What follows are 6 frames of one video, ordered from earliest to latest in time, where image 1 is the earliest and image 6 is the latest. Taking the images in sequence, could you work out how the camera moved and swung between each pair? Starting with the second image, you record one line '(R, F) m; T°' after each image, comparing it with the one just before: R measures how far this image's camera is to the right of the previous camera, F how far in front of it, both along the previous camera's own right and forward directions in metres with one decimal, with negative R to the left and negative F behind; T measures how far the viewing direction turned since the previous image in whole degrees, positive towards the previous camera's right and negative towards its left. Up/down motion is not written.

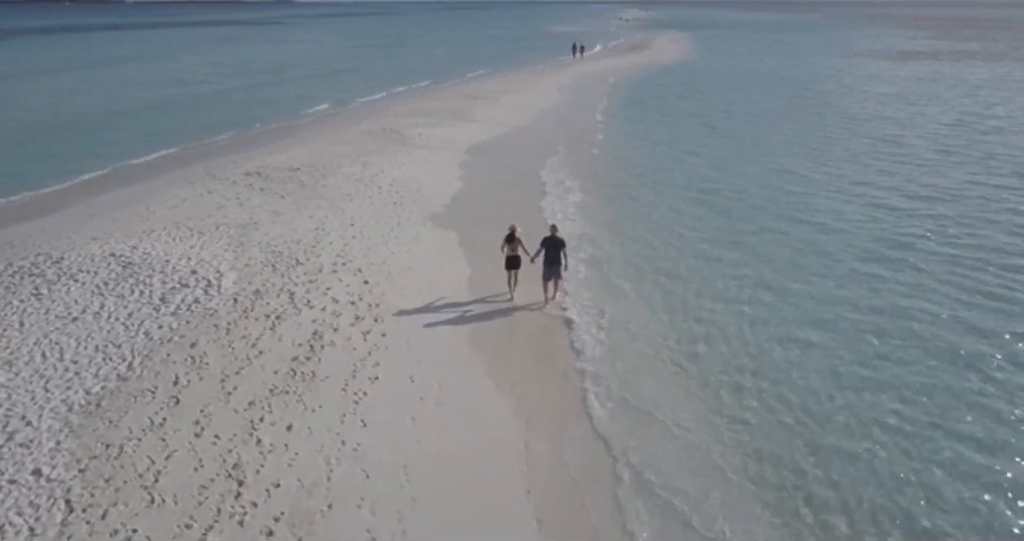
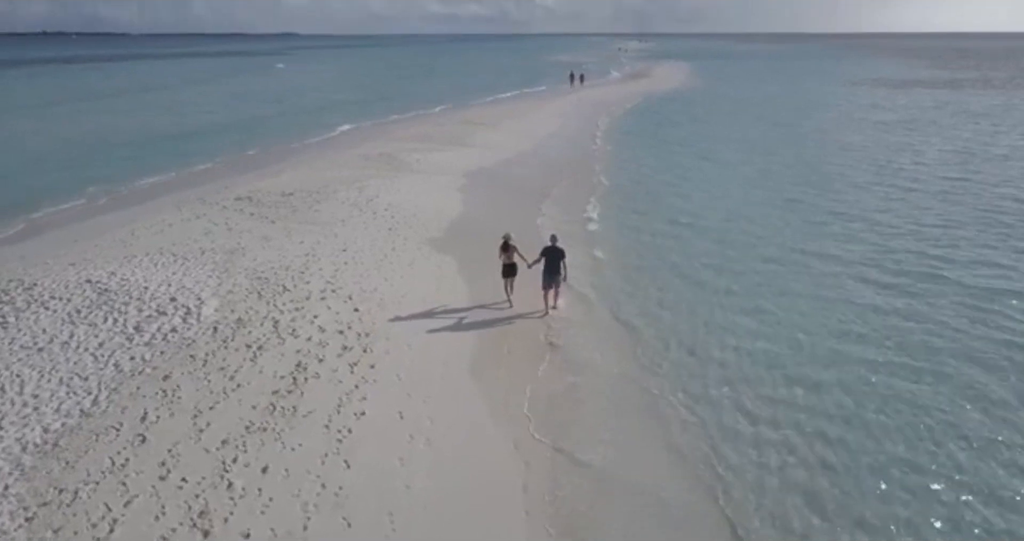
(0.0, +0.6) m; 0°
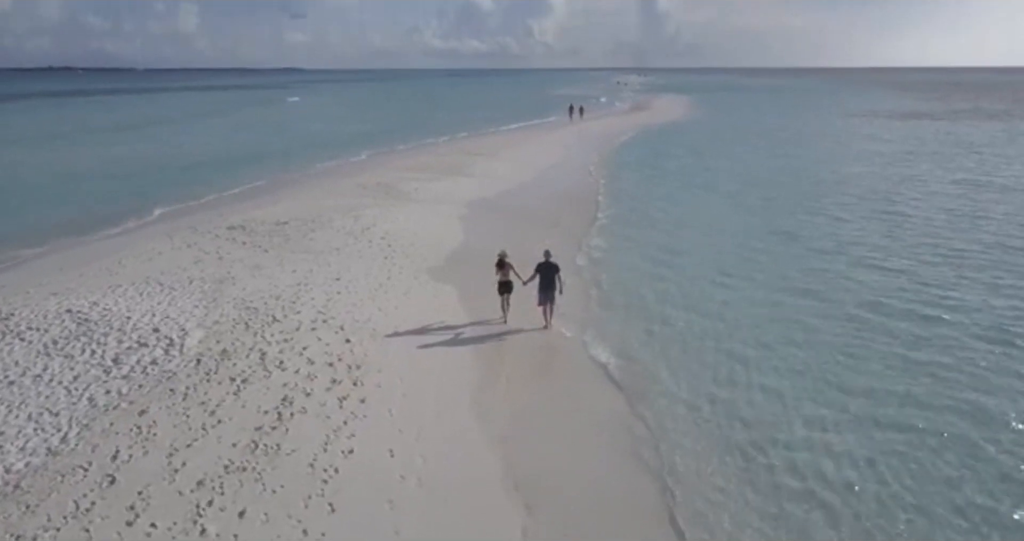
(0.0, +0.5) m; 0°
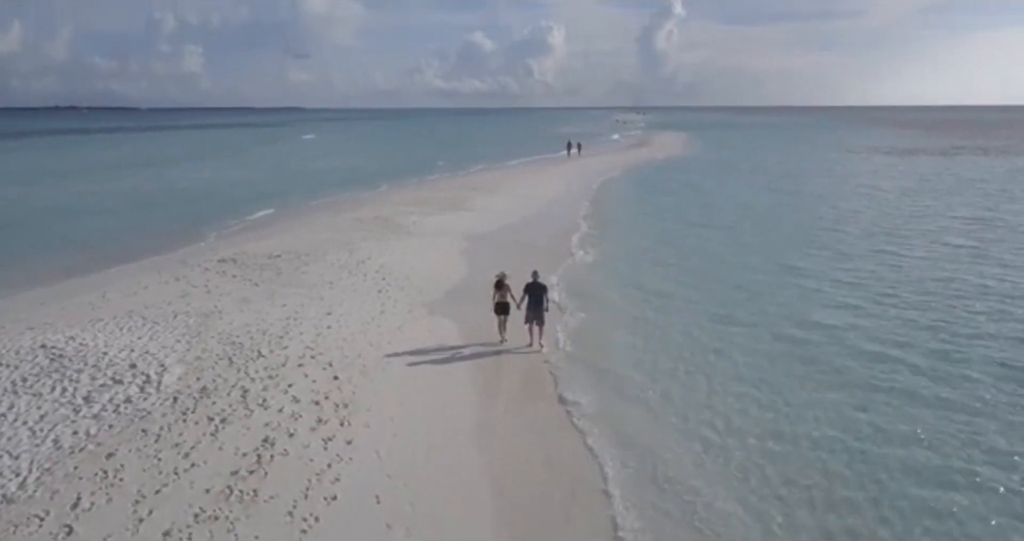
(0.0, +0.5) m; 0°
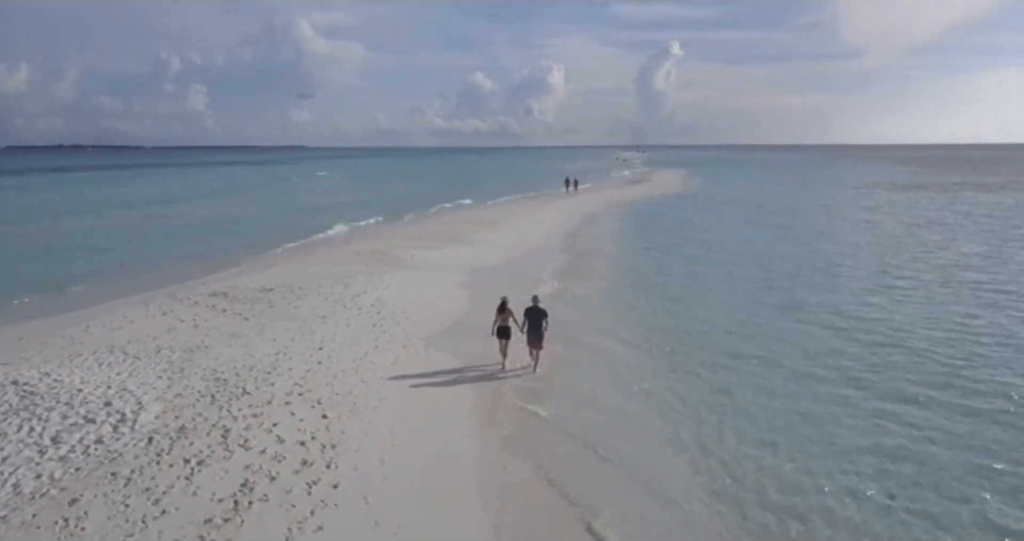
(0.0, +0.5) m; 0°
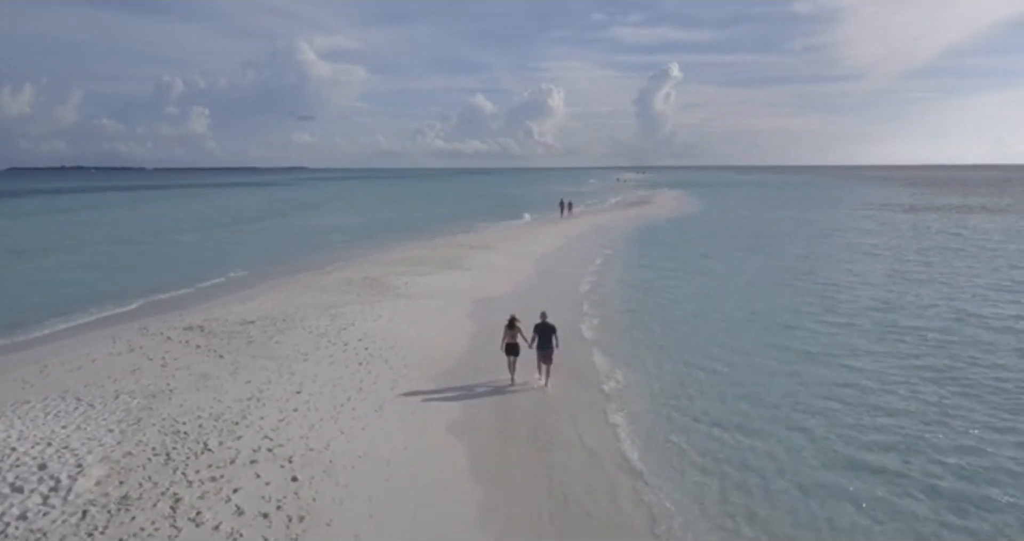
(0.0, +1.2) m; 0°
